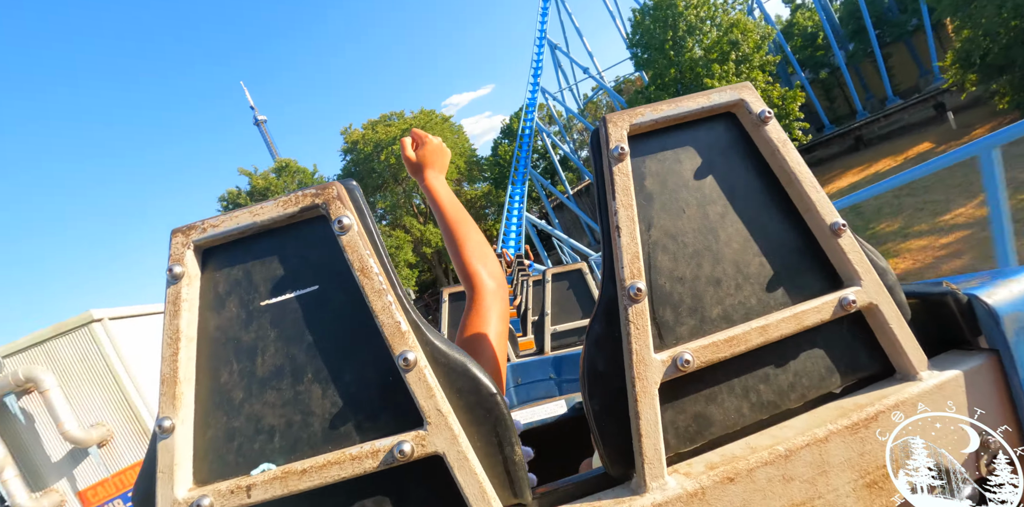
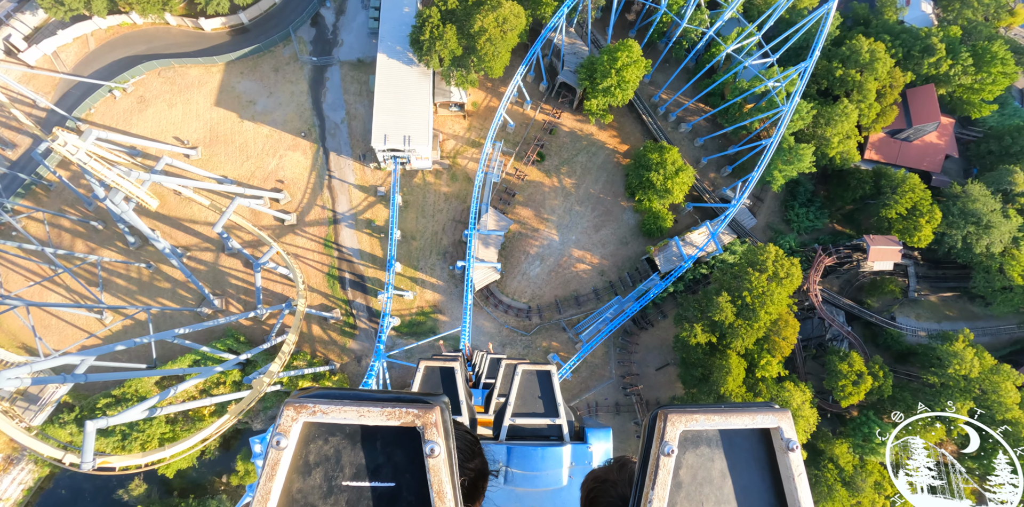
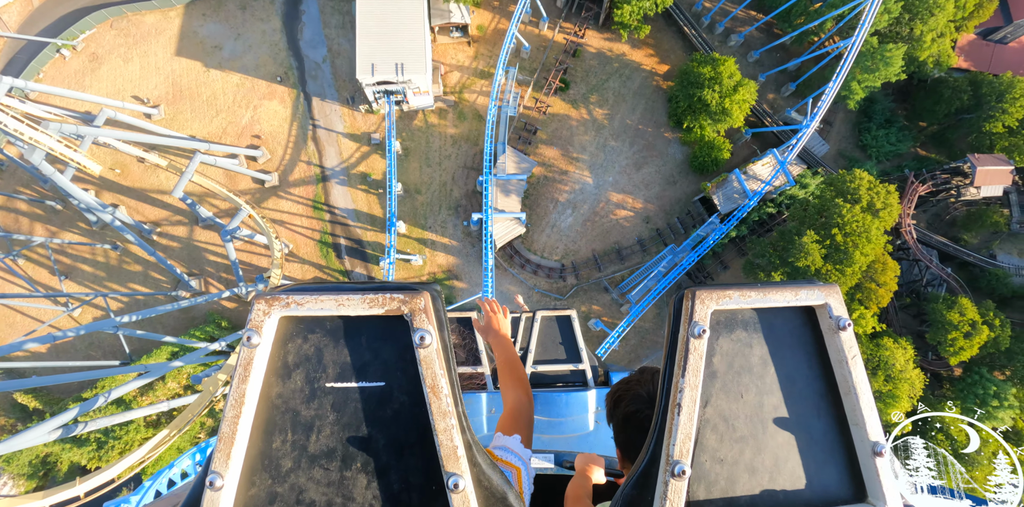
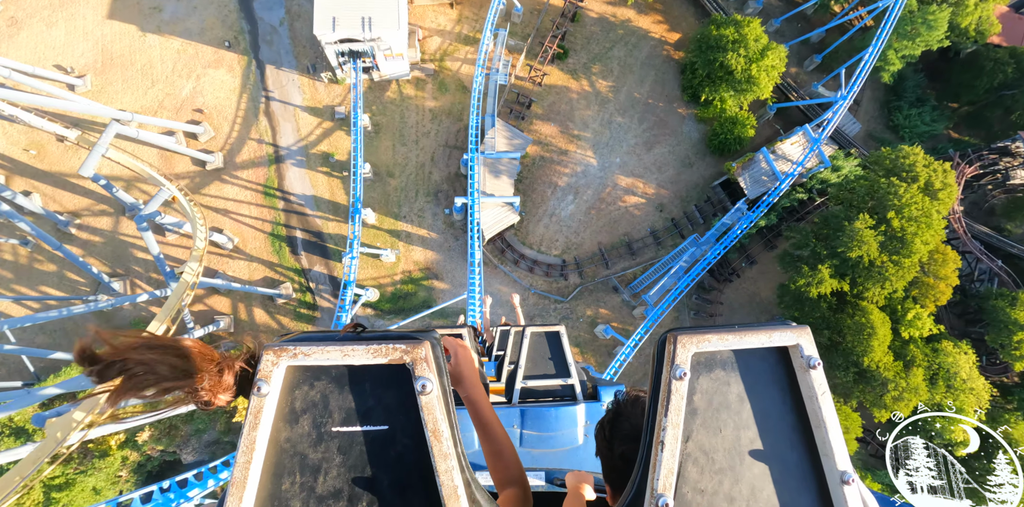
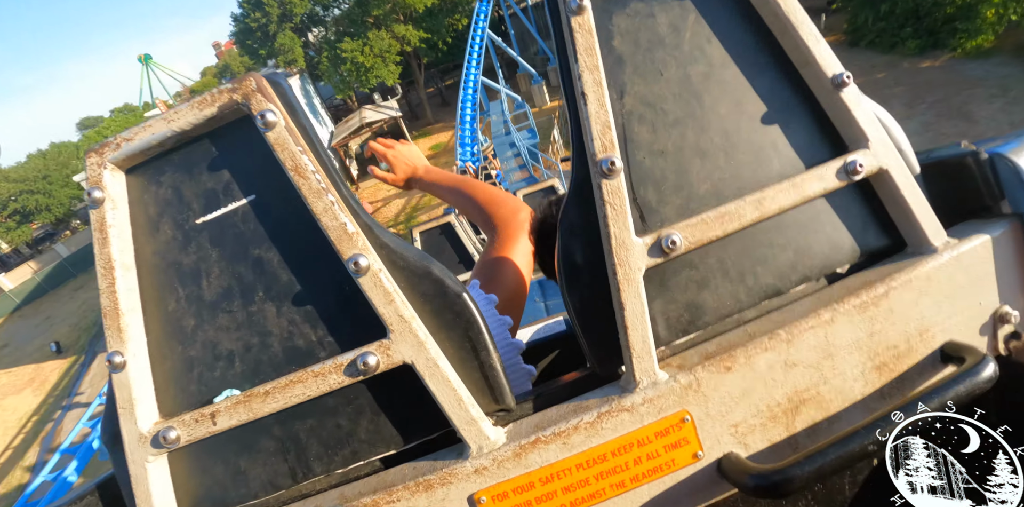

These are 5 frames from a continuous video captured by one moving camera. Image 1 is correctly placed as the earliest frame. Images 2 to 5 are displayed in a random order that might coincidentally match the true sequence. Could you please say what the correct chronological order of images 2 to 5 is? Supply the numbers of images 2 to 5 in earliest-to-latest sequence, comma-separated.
5, 3, 2, 4
